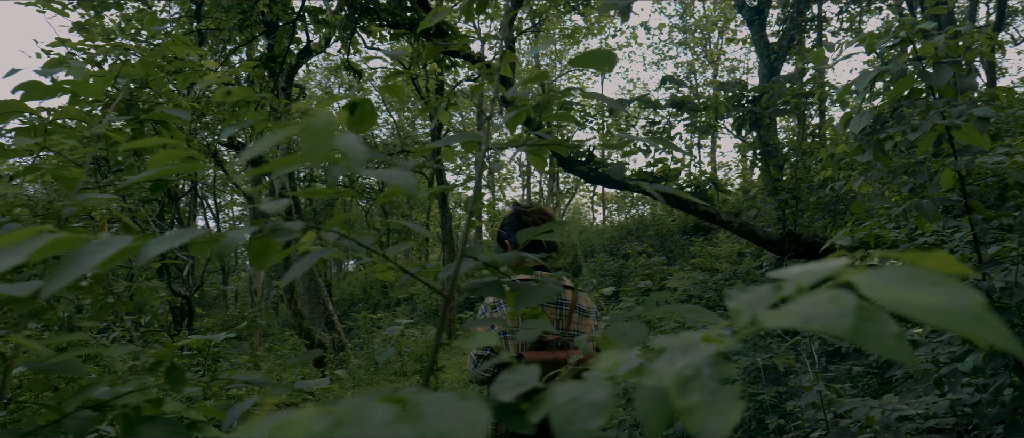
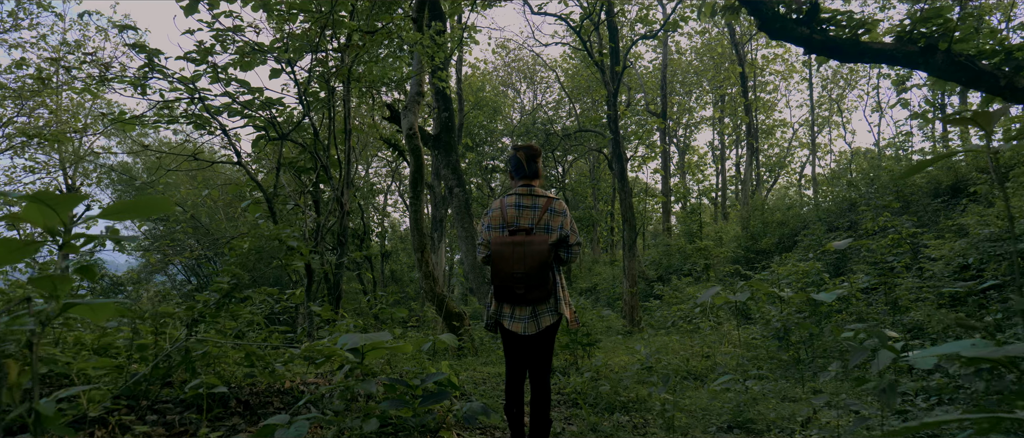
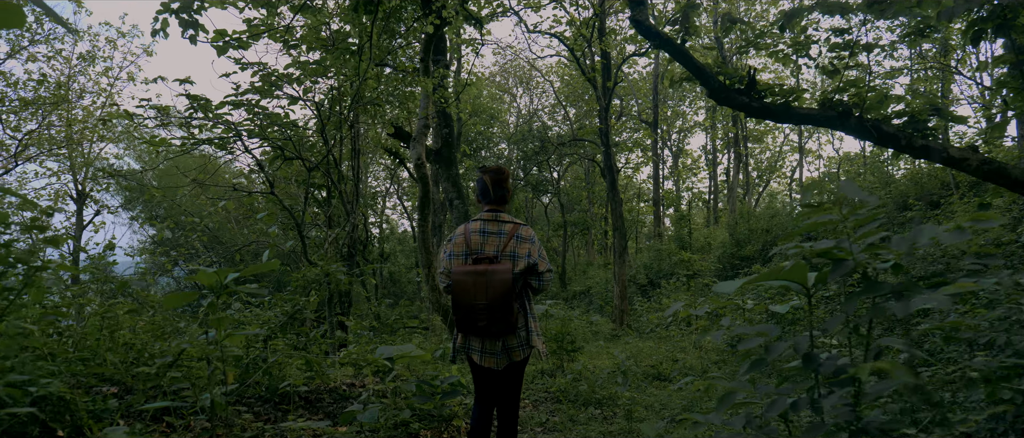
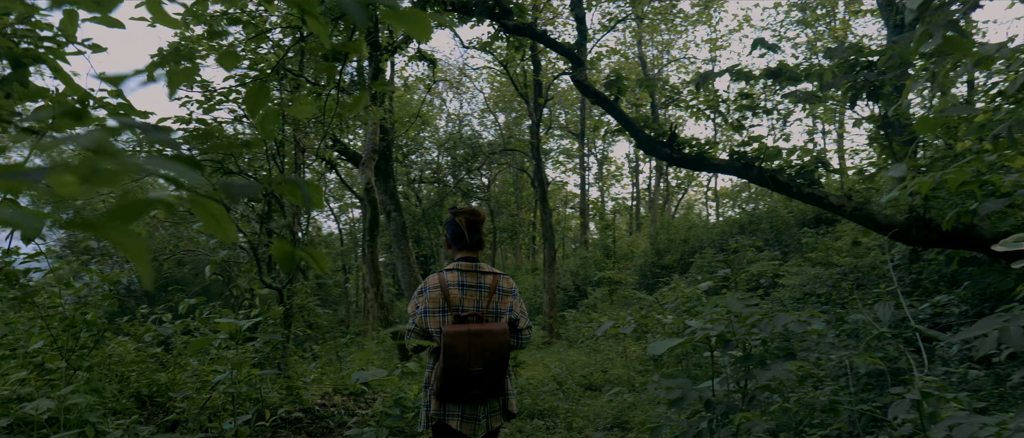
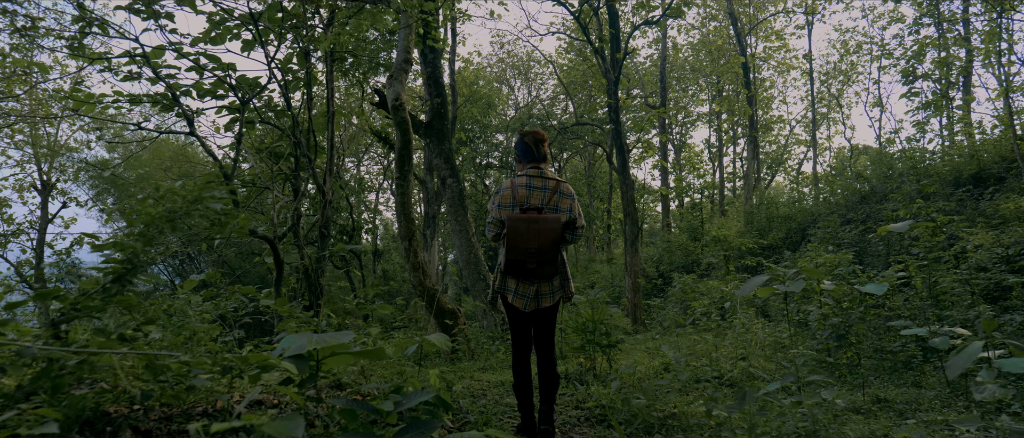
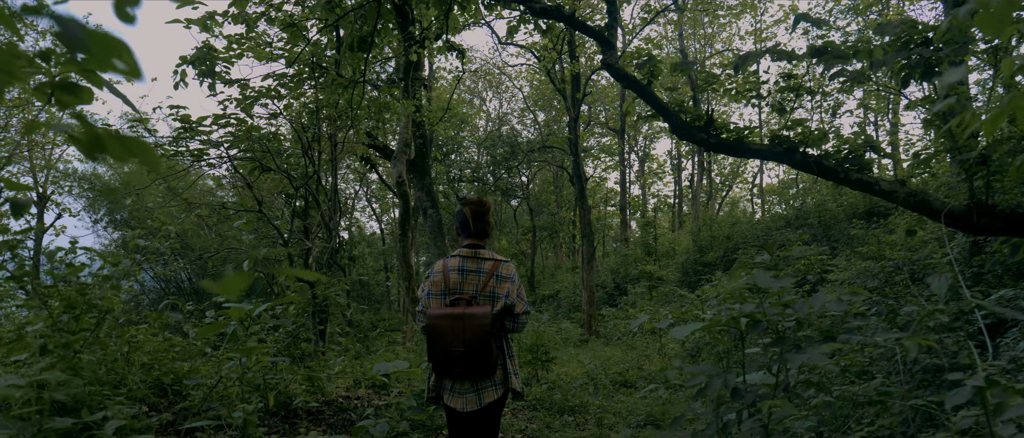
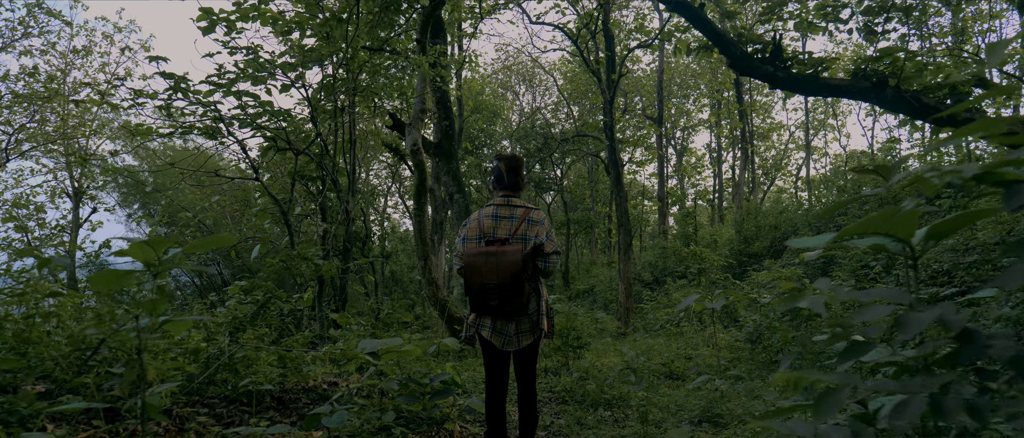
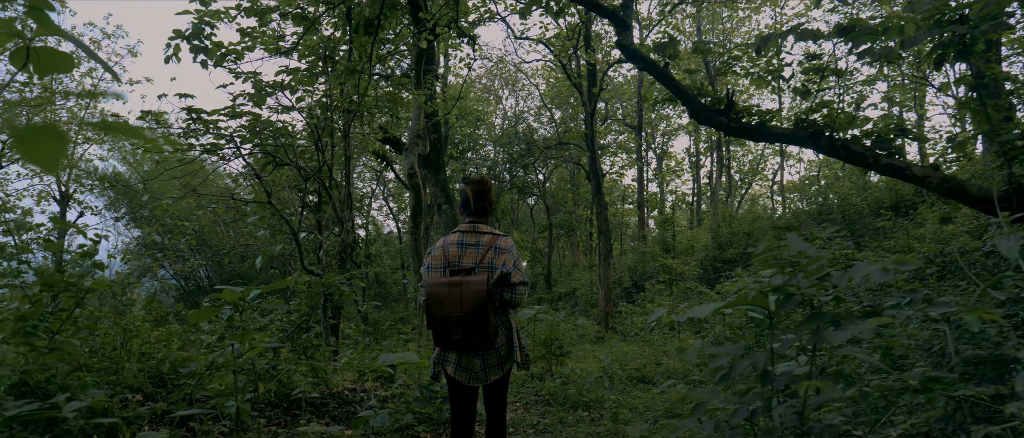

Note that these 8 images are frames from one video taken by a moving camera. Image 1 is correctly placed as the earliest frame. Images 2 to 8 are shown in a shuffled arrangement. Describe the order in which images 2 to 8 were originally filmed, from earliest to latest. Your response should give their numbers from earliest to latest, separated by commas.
4, 6, 8, 3, 7, 2, 5
